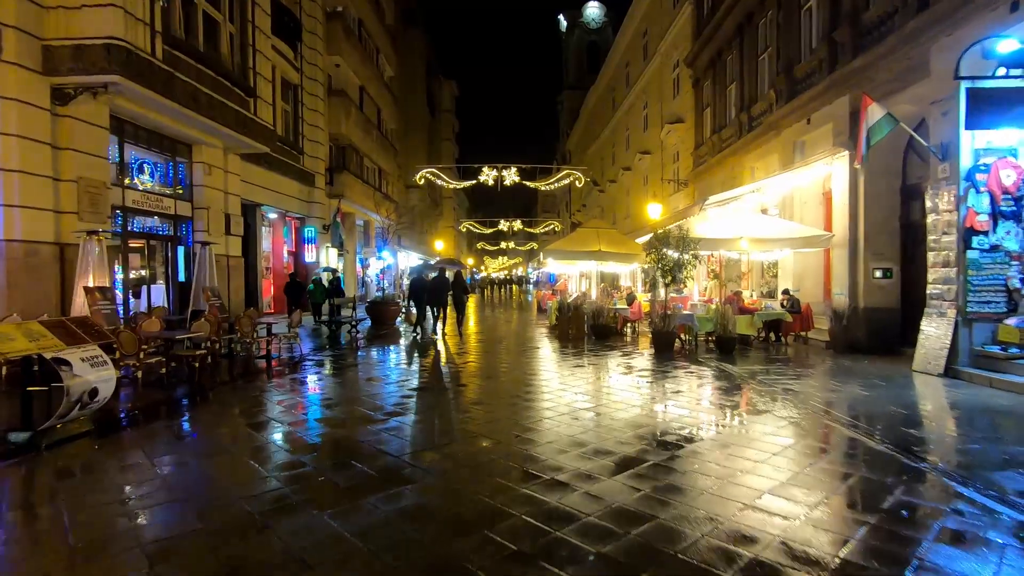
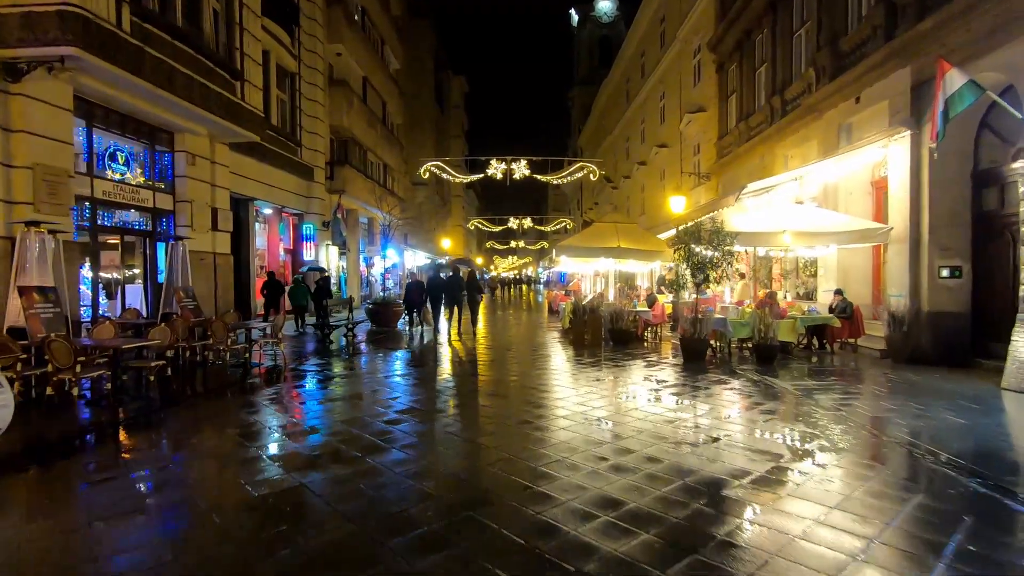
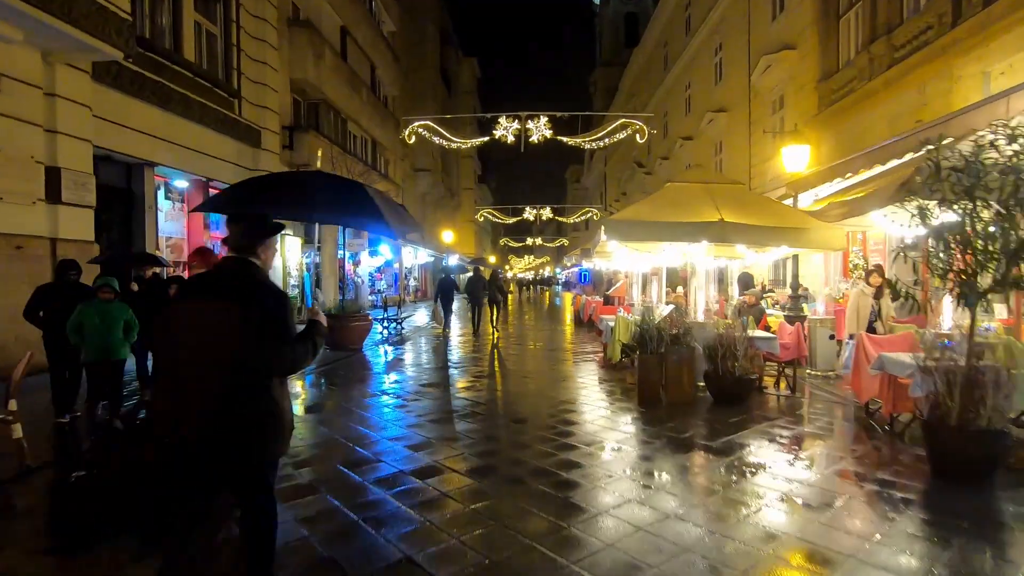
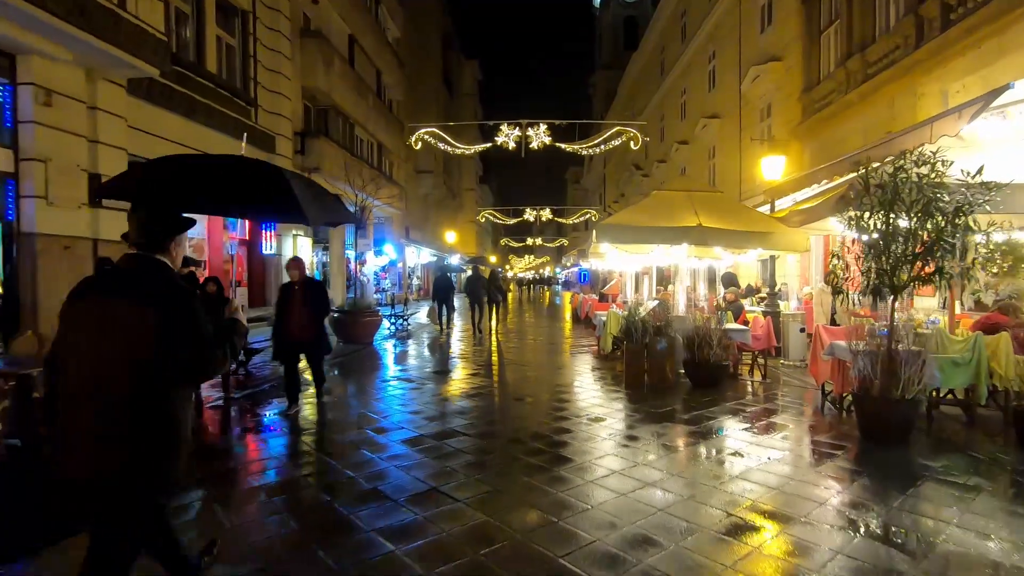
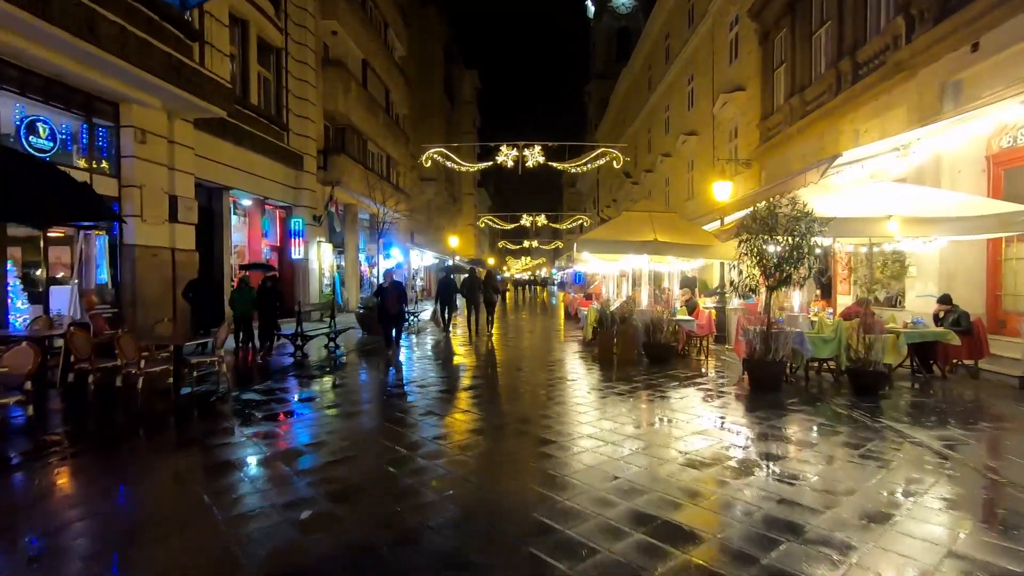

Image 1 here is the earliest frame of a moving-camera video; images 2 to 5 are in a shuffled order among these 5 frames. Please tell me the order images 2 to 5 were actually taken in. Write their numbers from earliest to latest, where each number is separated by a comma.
2, 5, 4, 3
